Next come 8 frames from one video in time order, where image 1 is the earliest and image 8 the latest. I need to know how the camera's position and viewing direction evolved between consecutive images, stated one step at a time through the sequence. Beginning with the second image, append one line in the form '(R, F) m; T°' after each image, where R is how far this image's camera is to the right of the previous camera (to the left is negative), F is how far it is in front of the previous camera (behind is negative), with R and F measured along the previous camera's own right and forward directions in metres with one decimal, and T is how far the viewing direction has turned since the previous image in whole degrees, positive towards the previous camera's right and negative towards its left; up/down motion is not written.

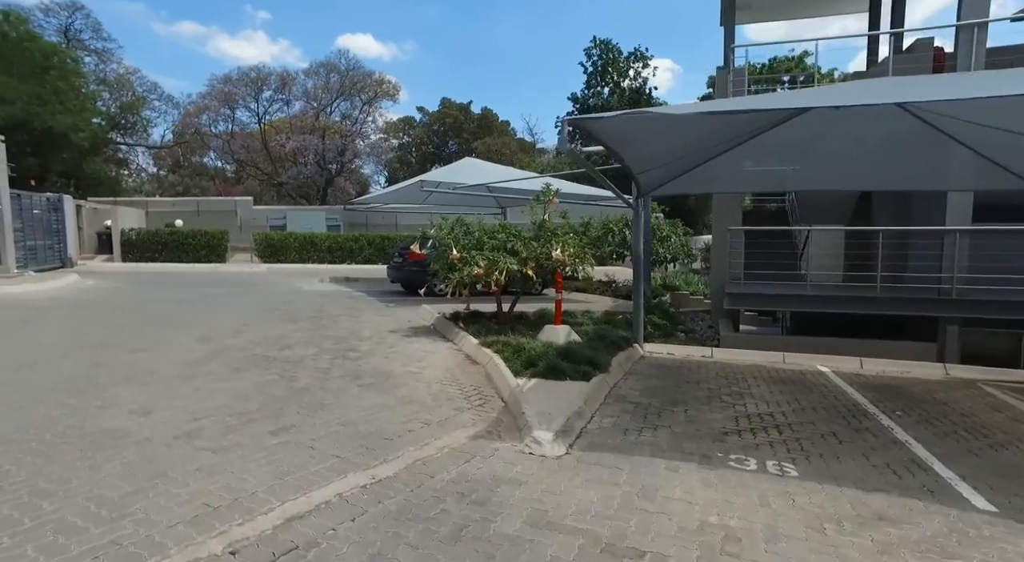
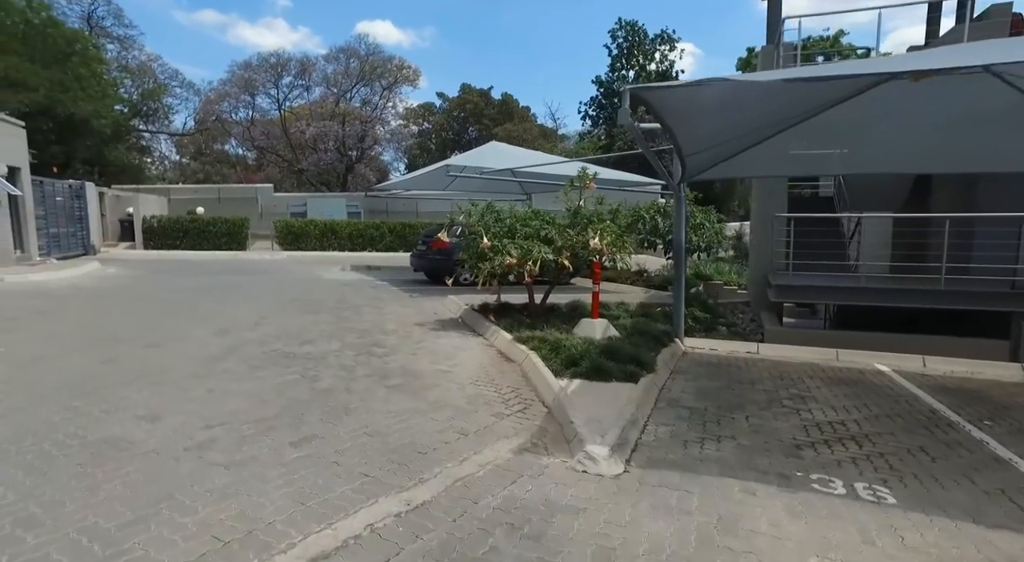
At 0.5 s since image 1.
(-0.2, +0.5) m; -2°
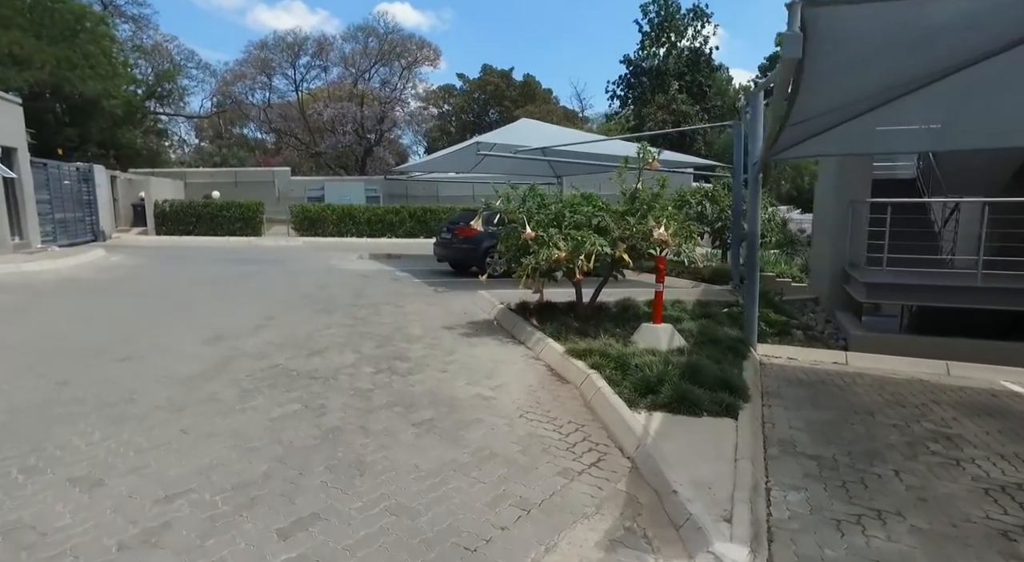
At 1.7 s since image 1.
(-0.3, +1.3) m; -2°
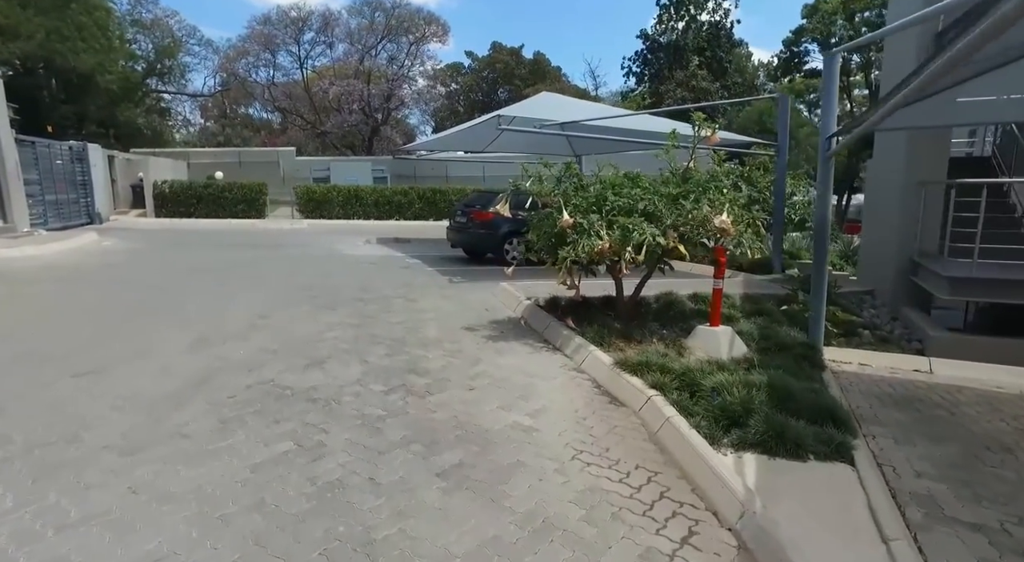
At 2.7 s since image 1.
(-0.2, +1.0) m; -1°
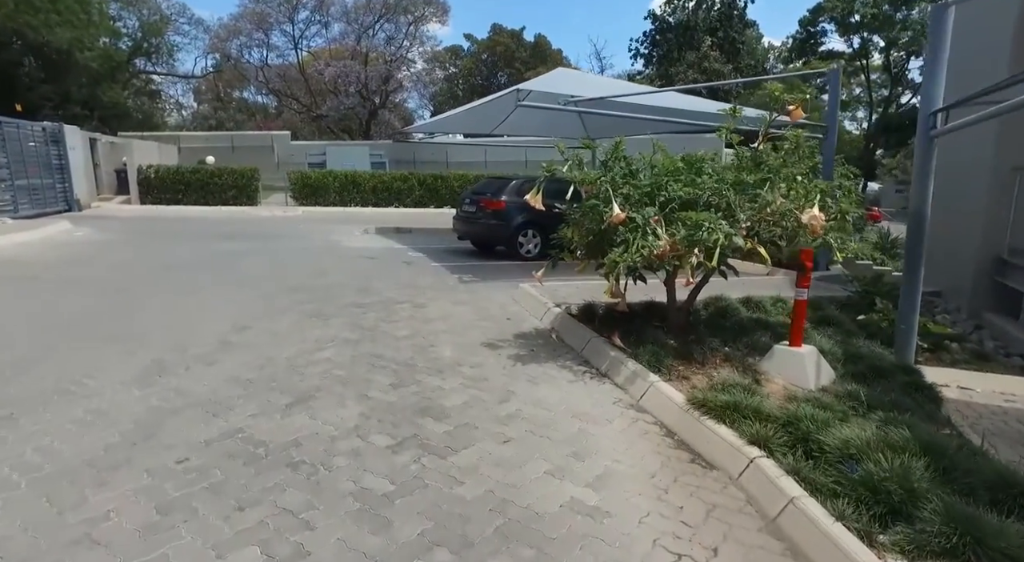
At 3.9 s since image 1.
(-0.3, +1.2) m; 0°
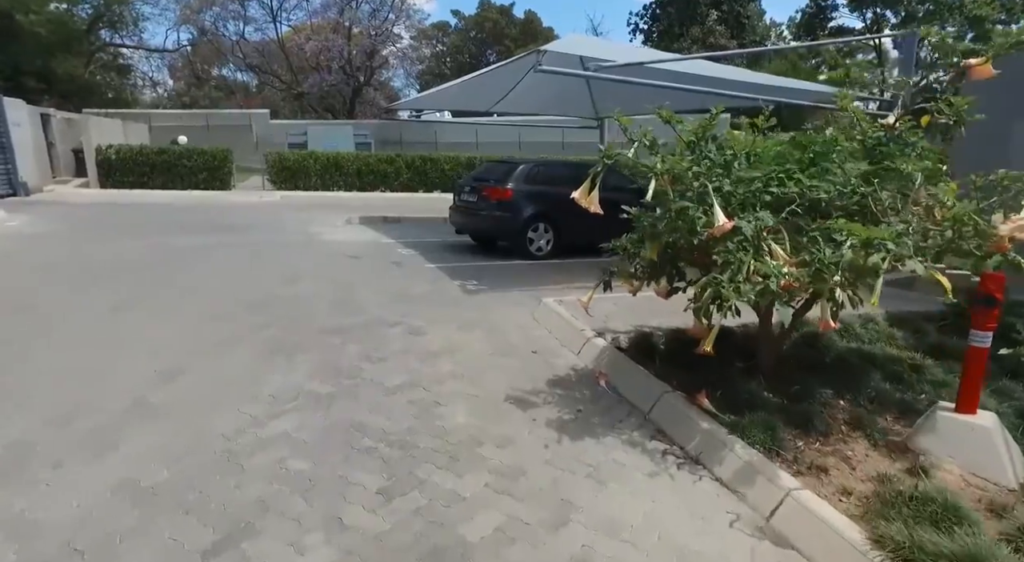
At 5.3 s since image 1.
(-0.3, +1.6) m; +1°
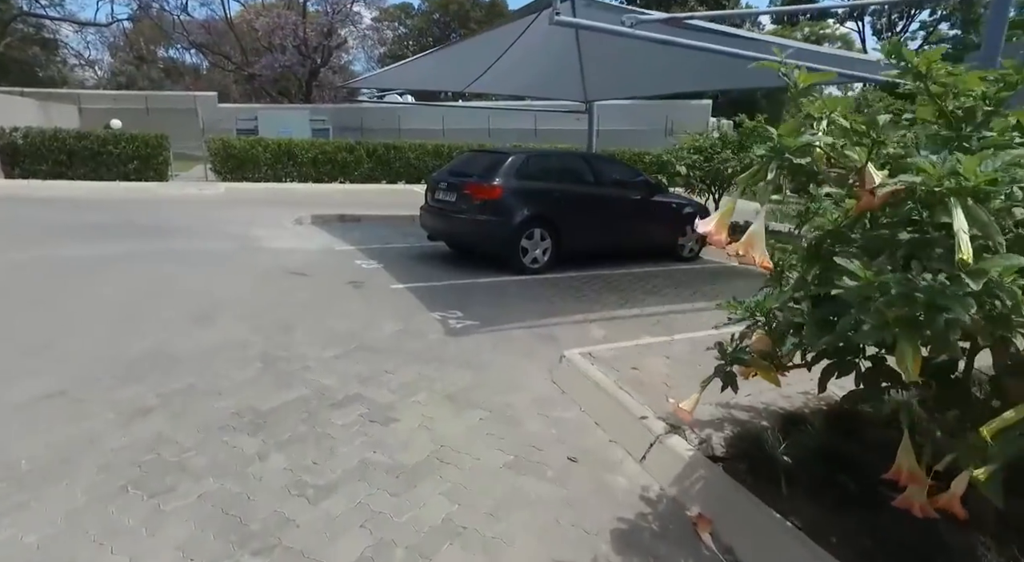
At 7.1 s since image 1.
(-0.3, +1.8) m; +3°
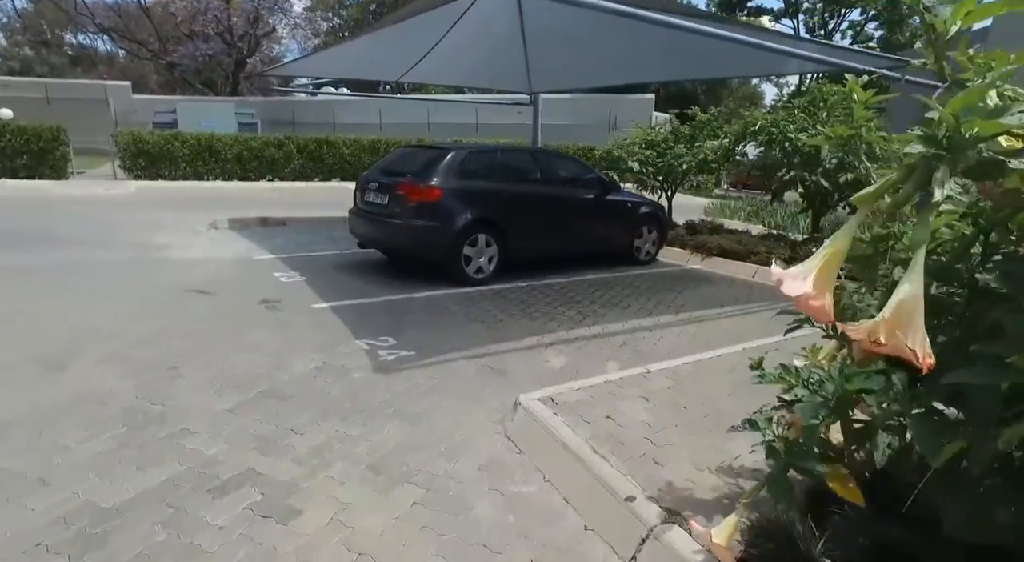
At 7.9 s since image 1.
(0.0, +0.8) m; +5°
